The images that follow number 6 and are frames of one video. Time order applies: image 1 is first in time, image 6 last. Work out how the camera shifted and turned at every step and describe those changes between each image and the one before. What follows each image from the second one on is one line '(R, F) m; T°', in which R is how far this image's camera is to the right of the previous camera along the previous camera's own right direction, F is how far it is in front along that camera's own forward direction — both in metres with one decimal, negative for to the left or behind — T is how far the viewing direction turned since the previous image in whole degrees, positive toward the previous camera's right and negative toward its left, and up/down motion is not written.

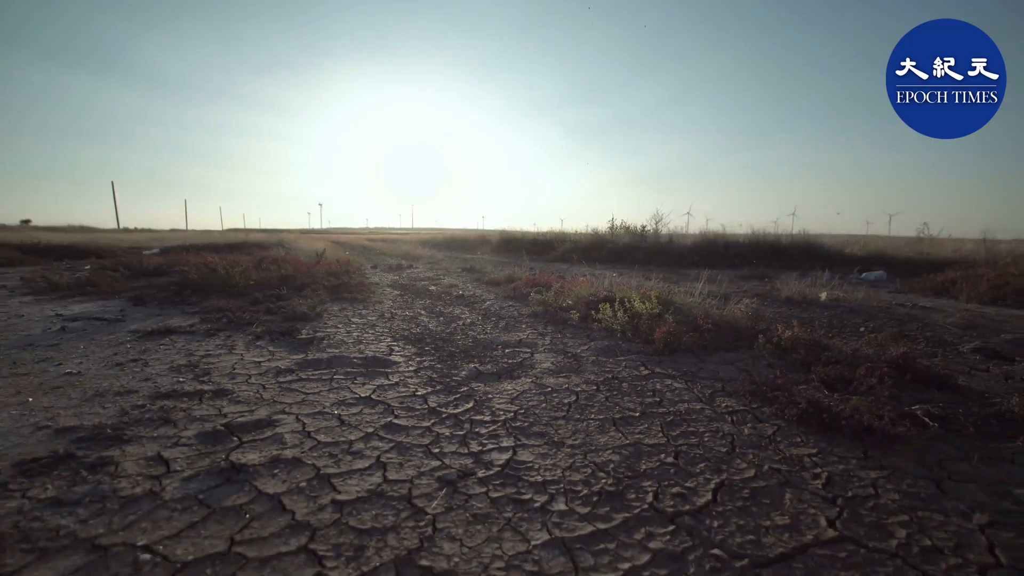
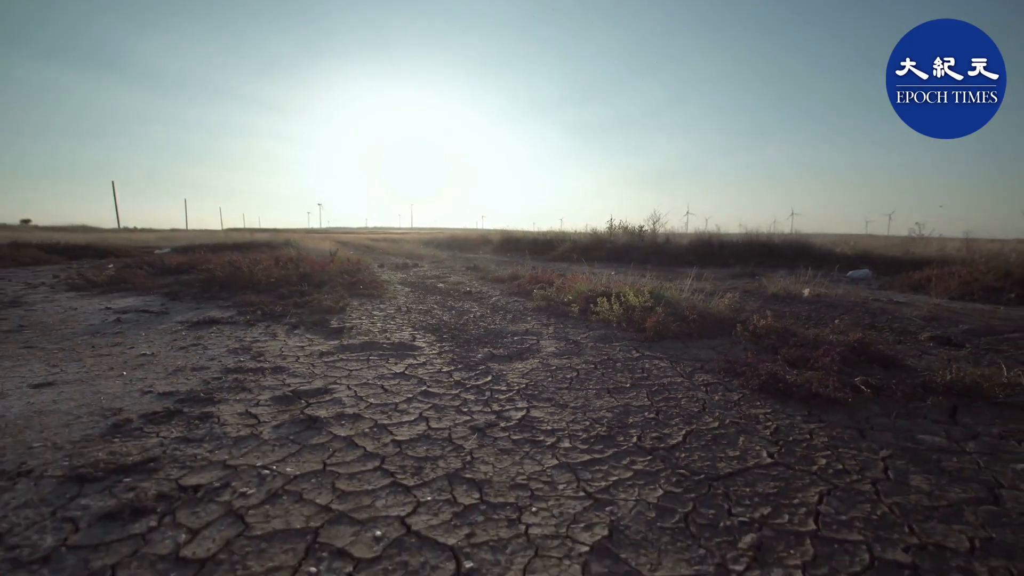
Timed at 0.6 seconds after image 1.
(-0.1, -0.7) m; 0°
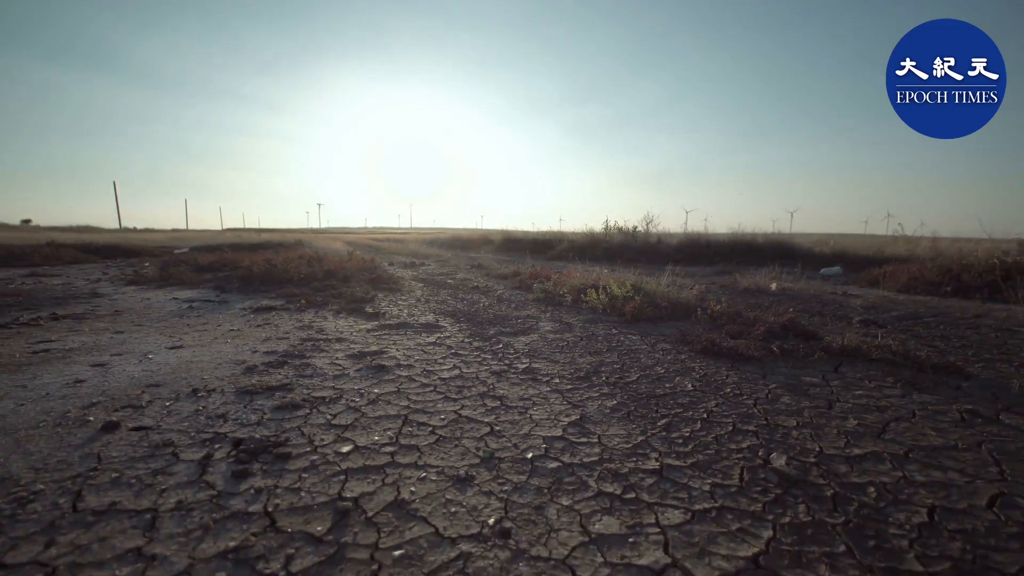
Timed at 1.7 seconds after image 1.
(-0.1, -1.4) m; 0°
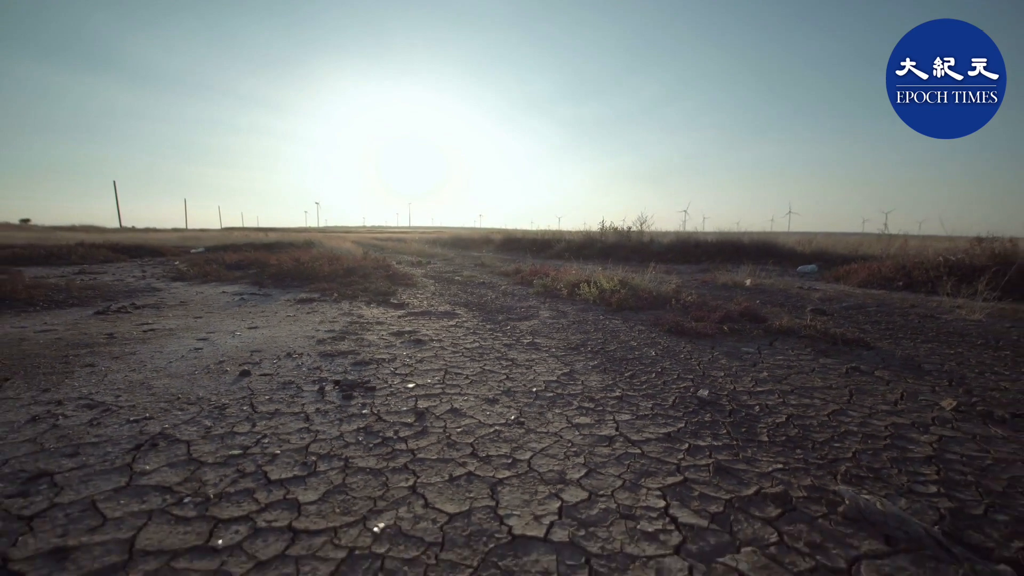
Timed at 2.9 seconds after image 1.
(-0.1, -1.4) m; 0°
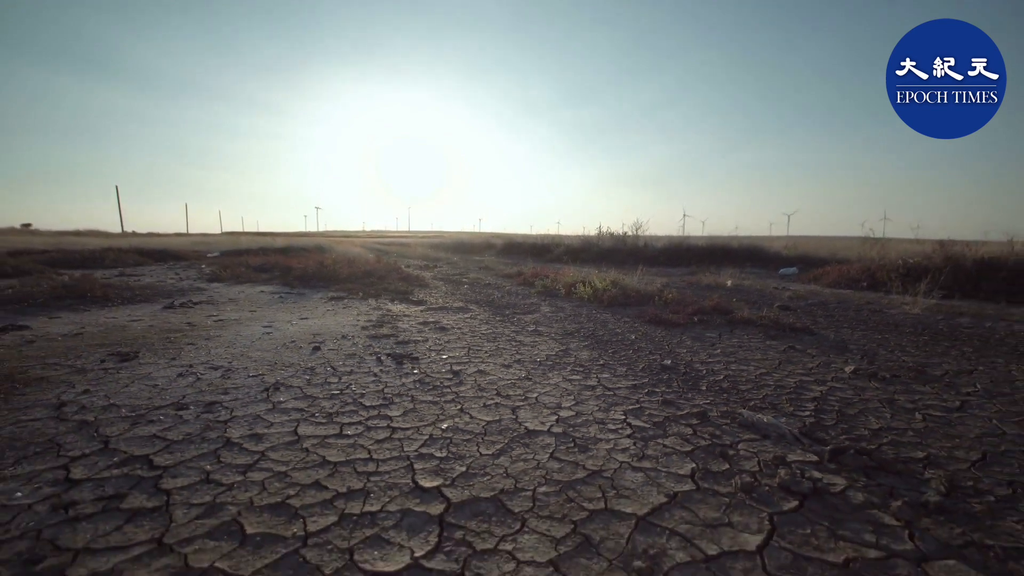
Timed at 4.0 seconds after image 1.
(-0.1, -1.3) m; 0°
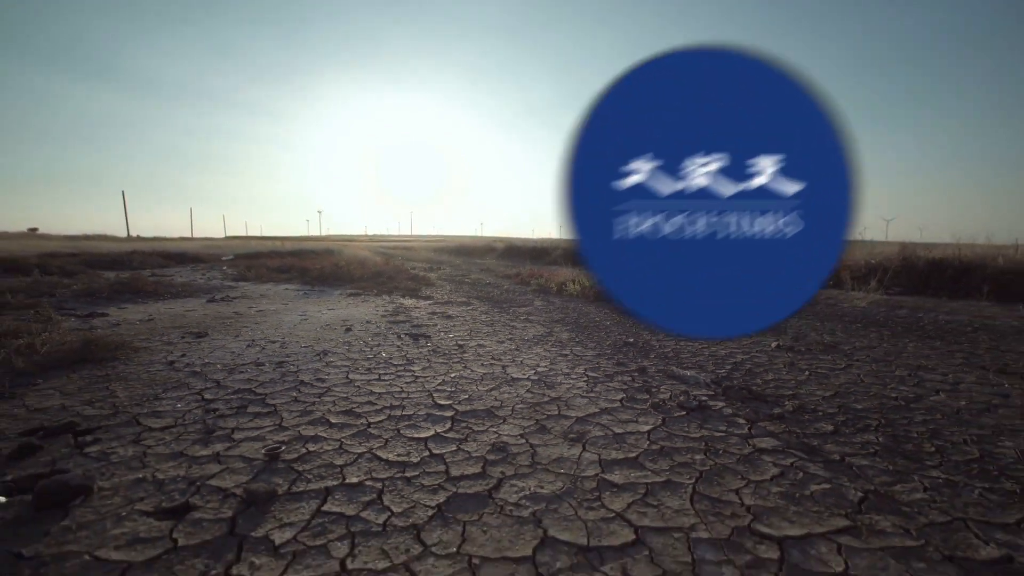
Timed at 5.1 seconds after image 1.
(+0.1, -1.4) m; 0°
